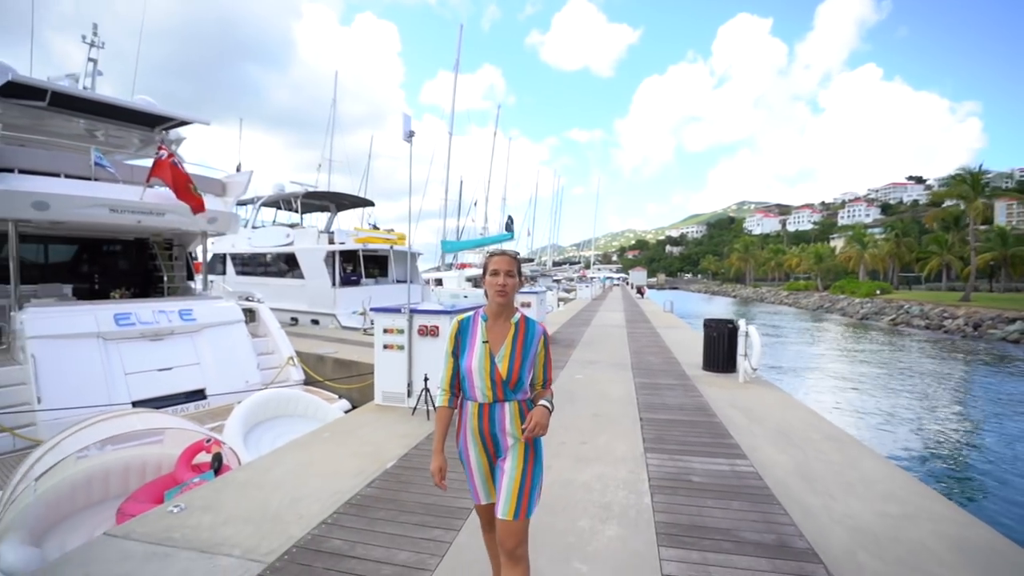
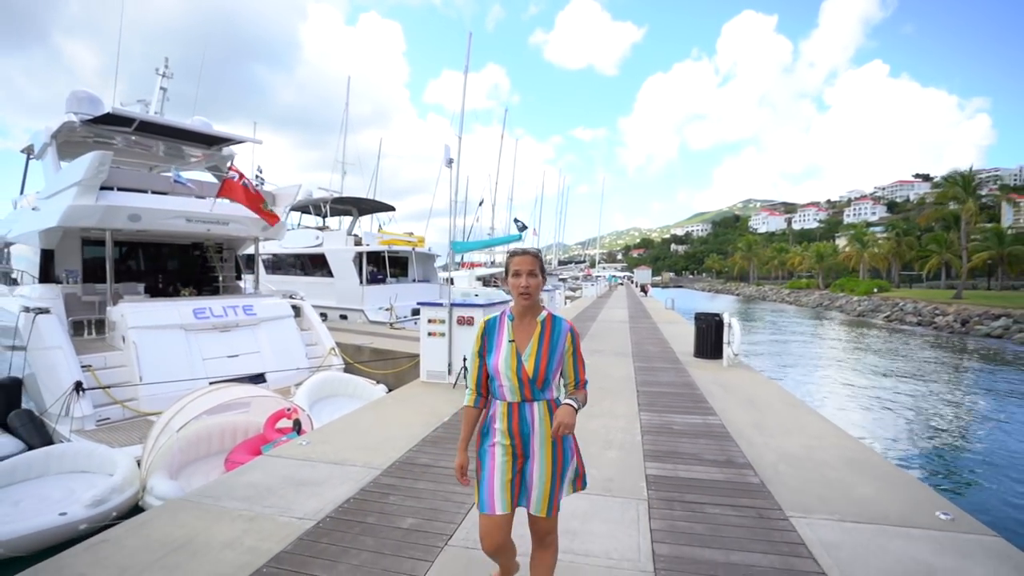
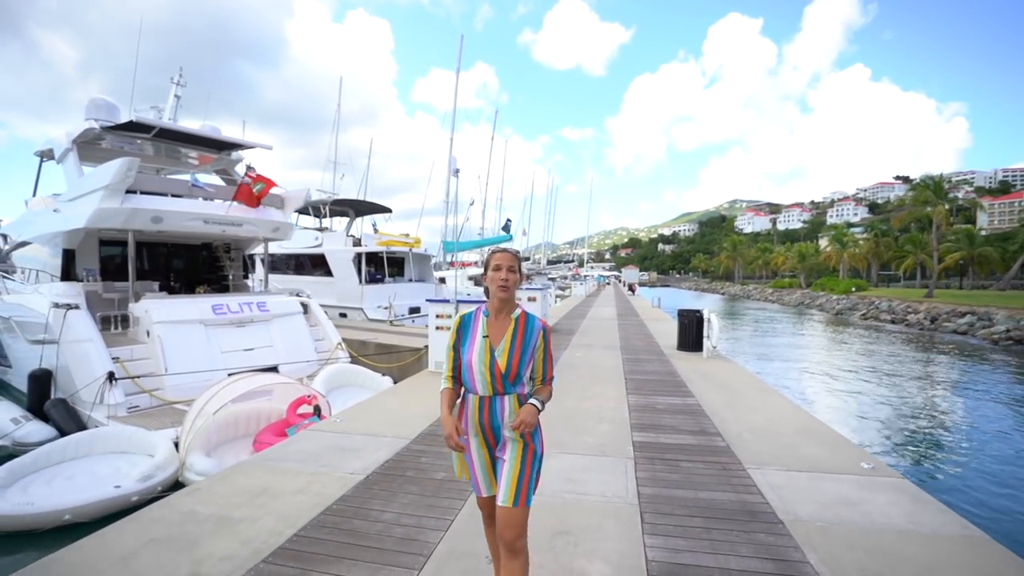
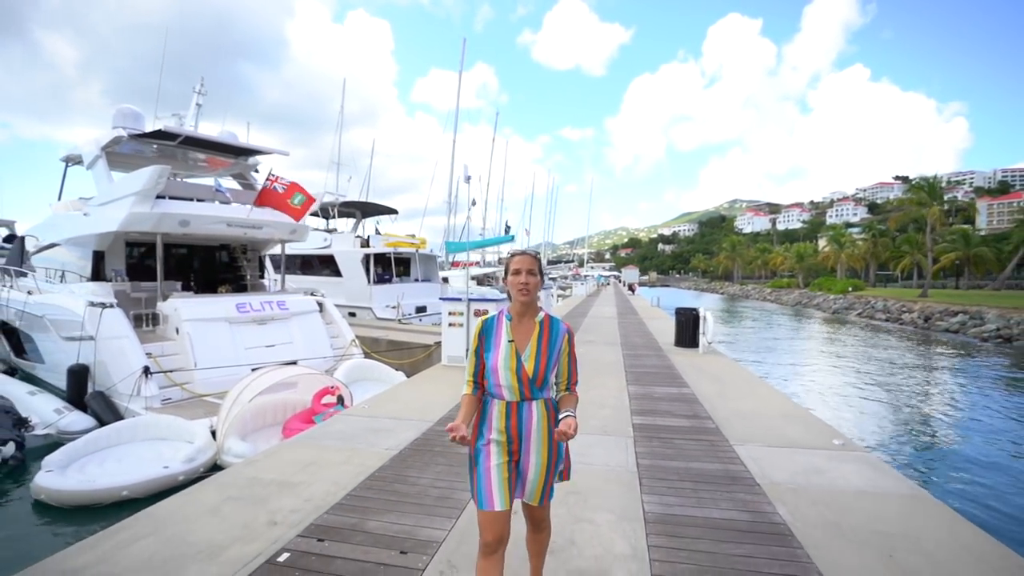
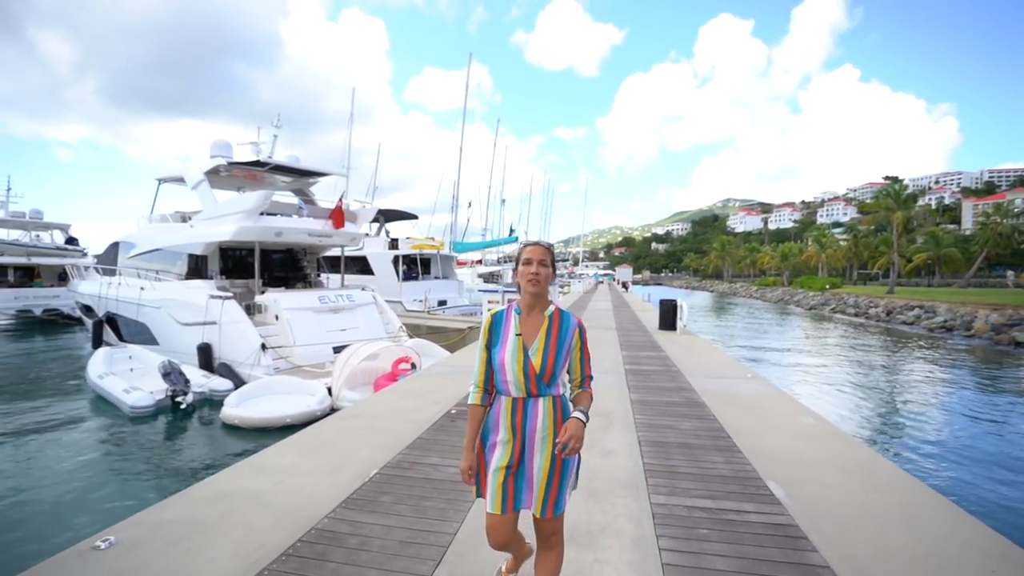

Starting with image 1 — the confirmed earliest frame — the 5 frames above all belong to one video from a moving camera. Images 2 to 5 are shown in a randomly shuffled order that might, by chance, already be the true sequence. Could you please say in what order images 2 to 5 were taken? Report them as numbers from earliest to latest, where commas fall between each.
2, 3, 4, 5
